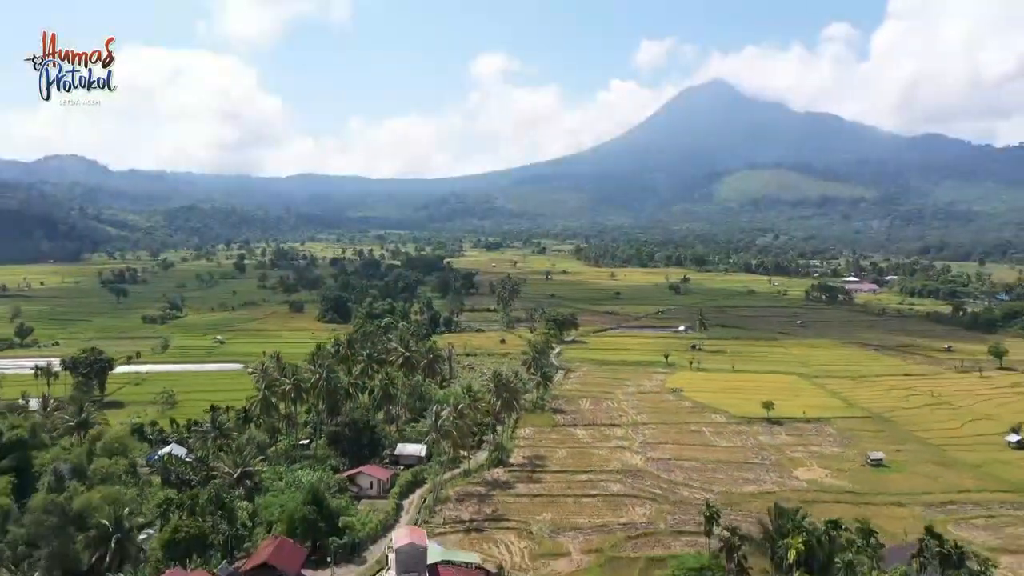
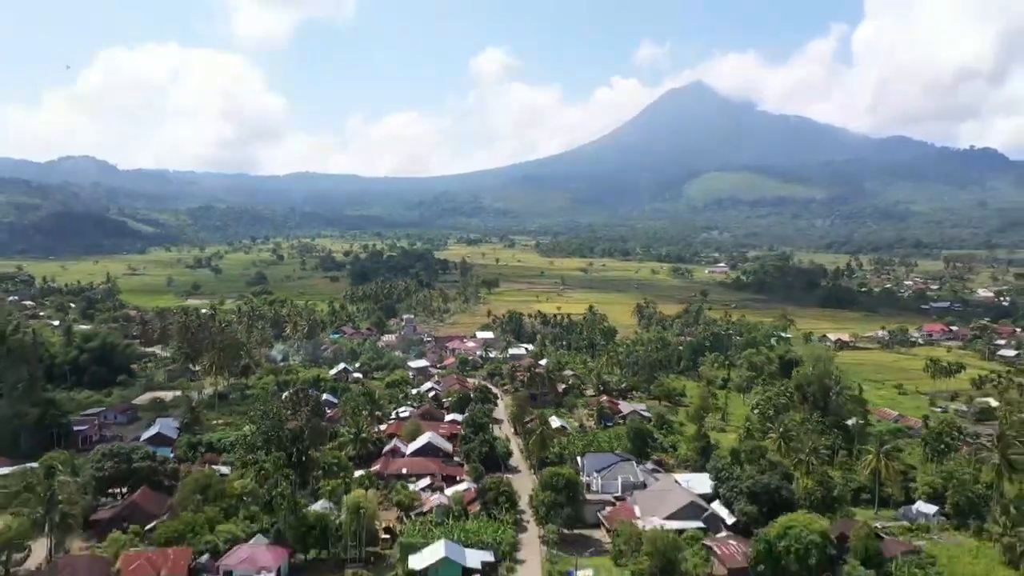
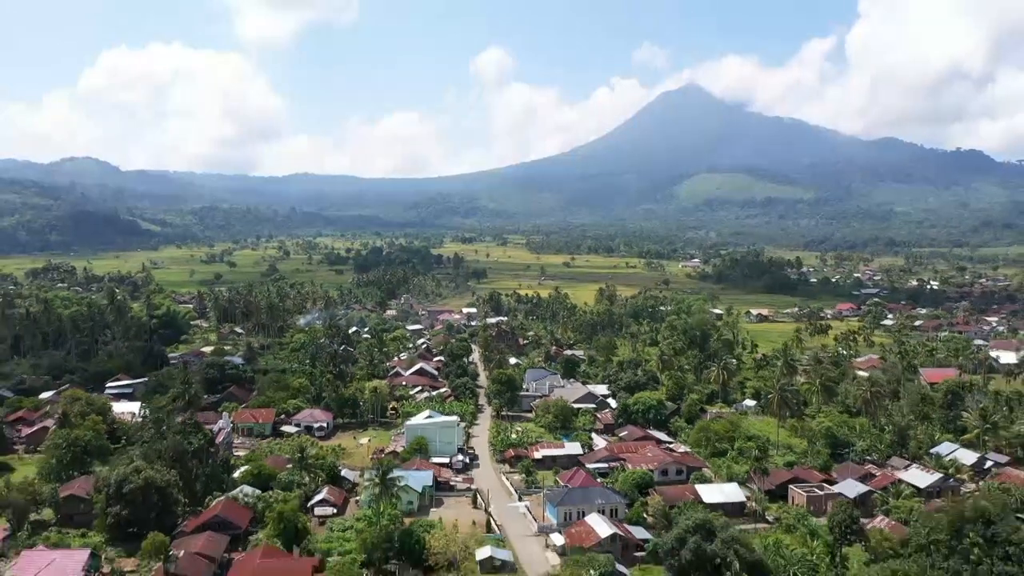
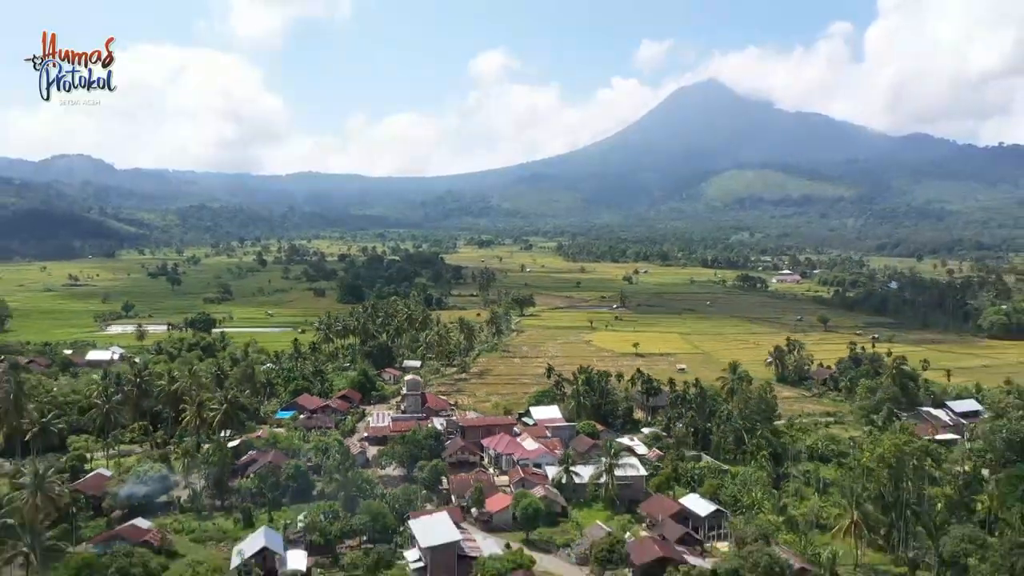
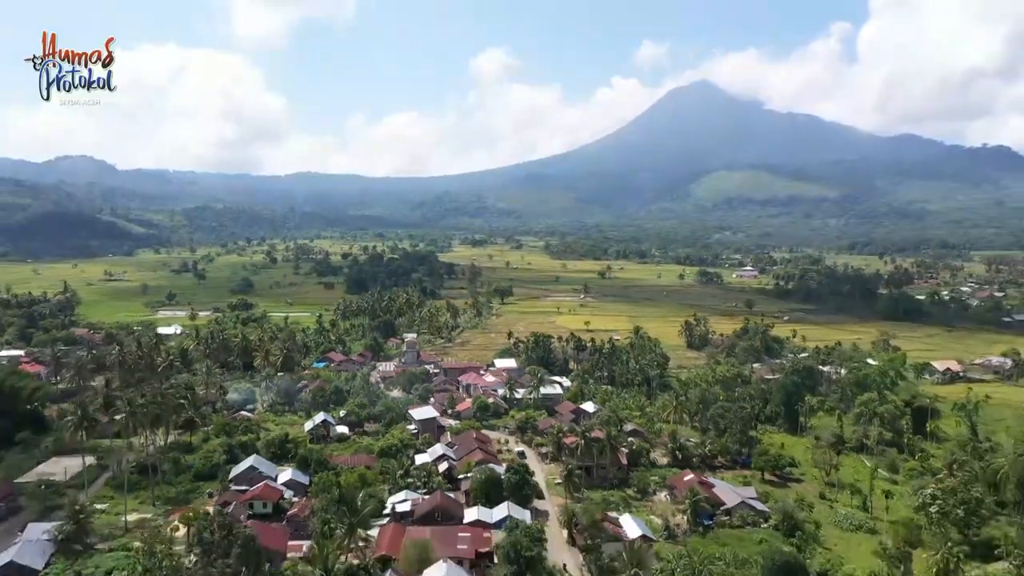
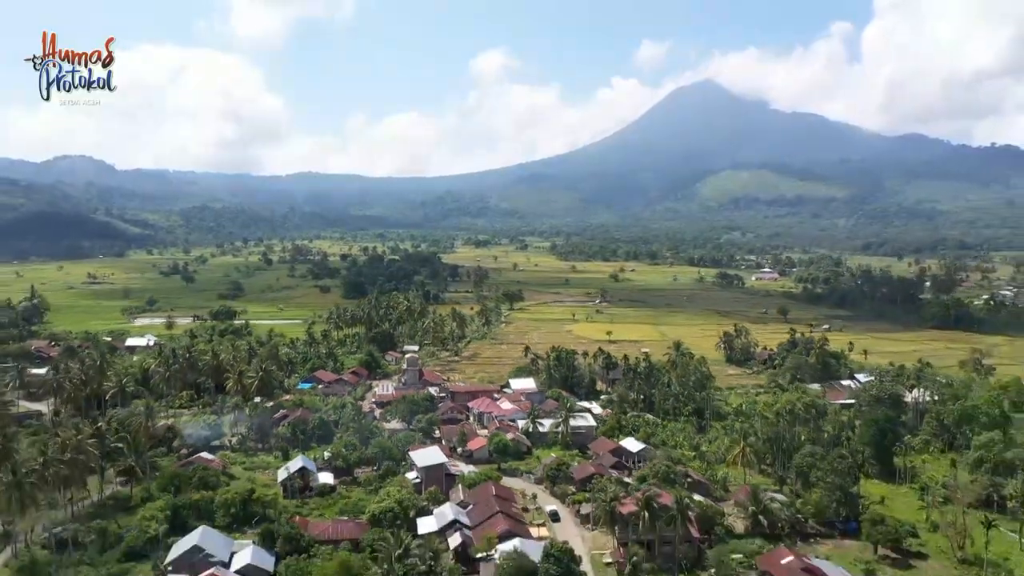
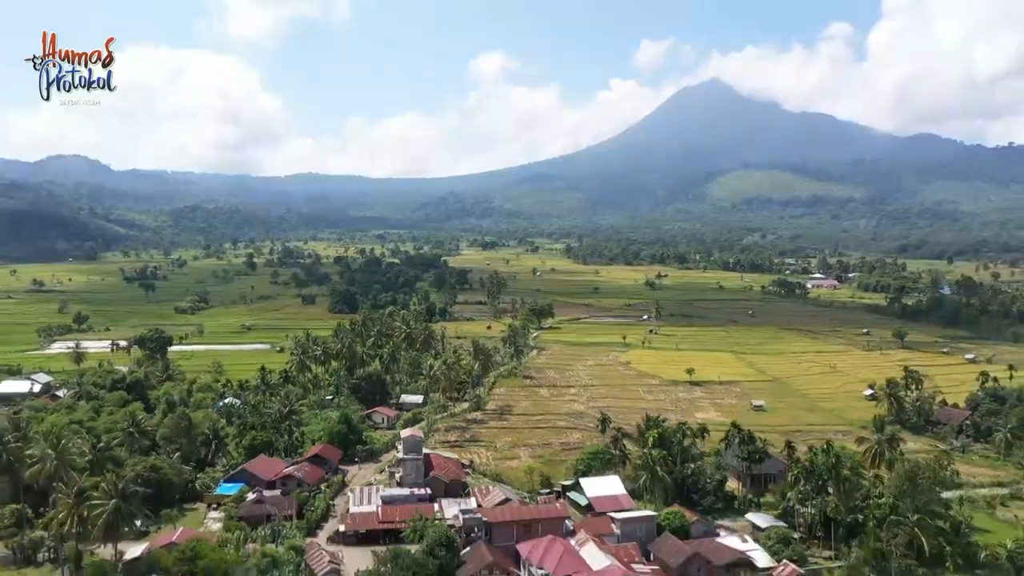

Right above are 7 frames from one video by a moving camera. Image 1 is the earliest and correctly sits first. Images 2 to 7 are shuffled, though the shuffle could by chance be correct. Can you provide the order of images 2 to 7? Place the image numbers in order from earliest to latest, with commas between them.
7, 4, 6, 5, 2, 3
